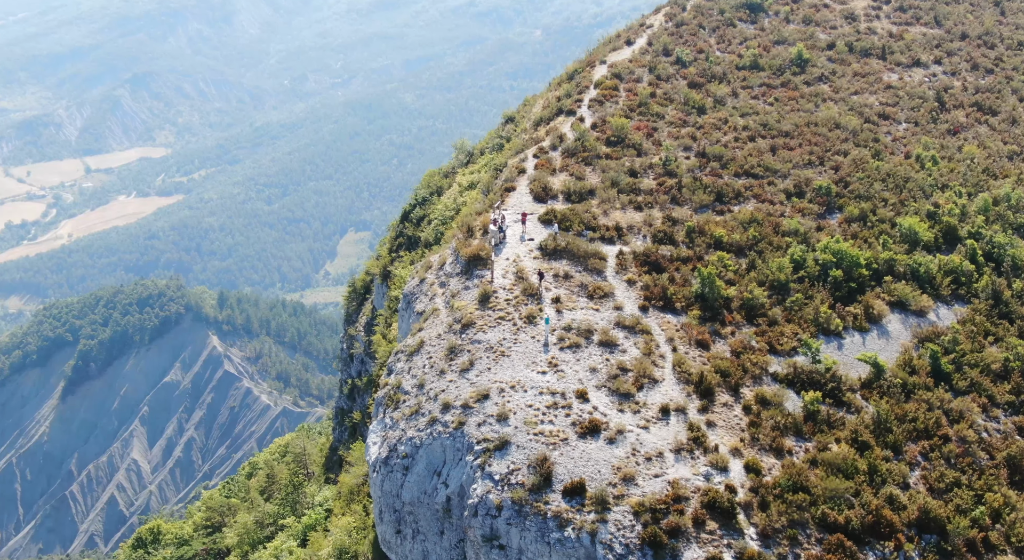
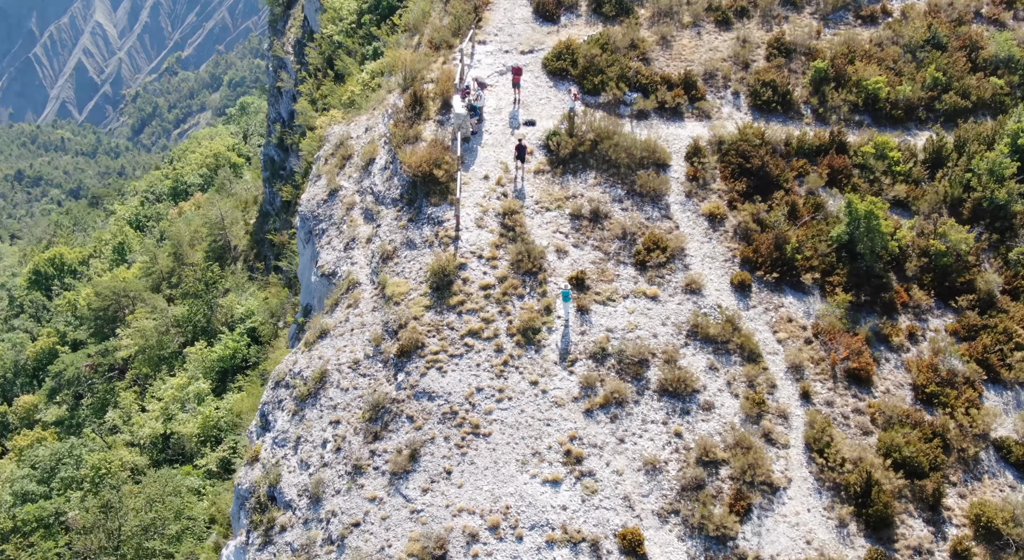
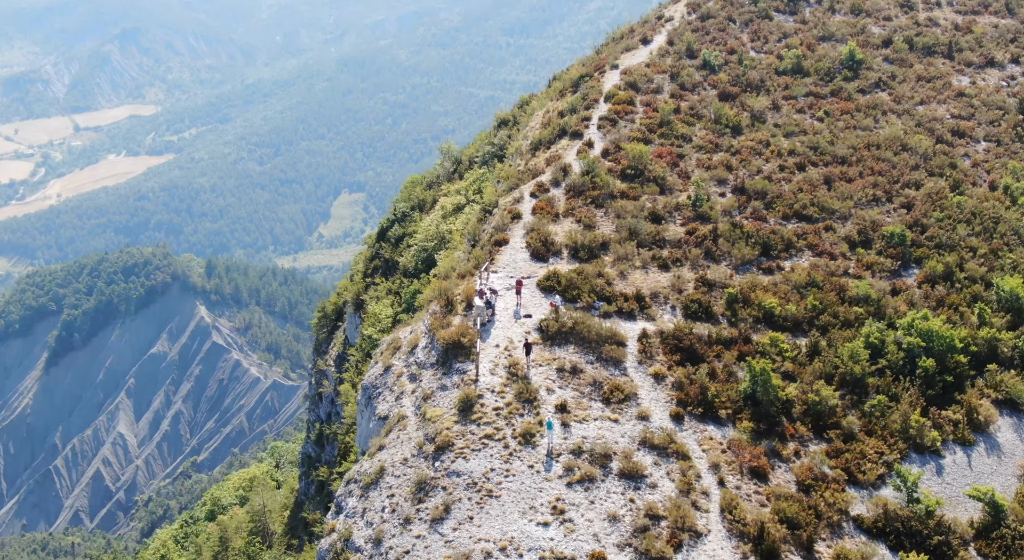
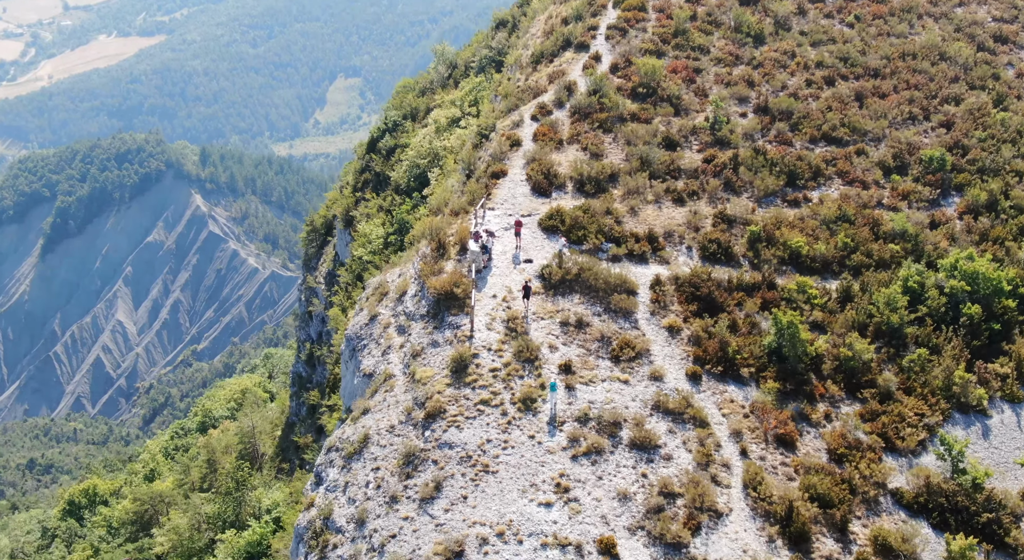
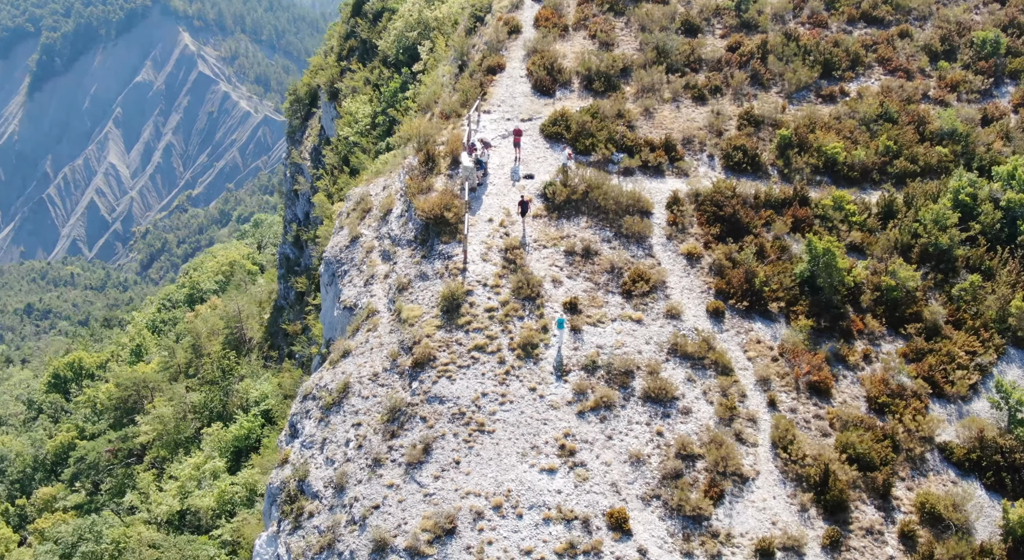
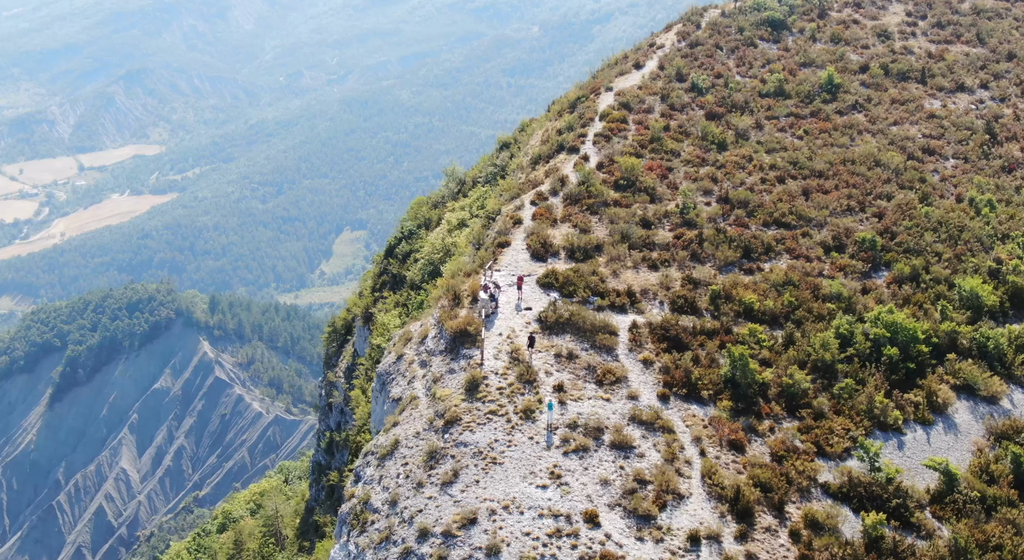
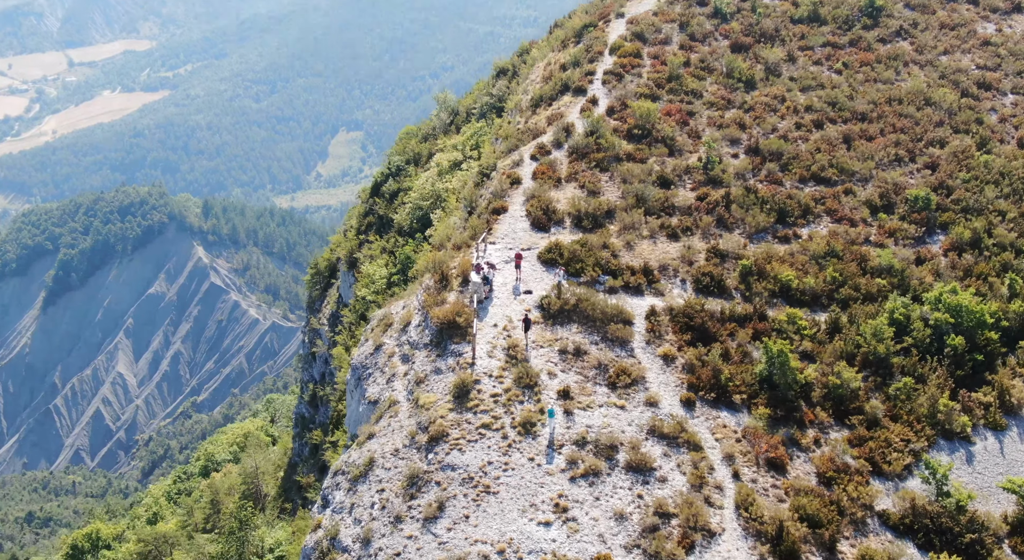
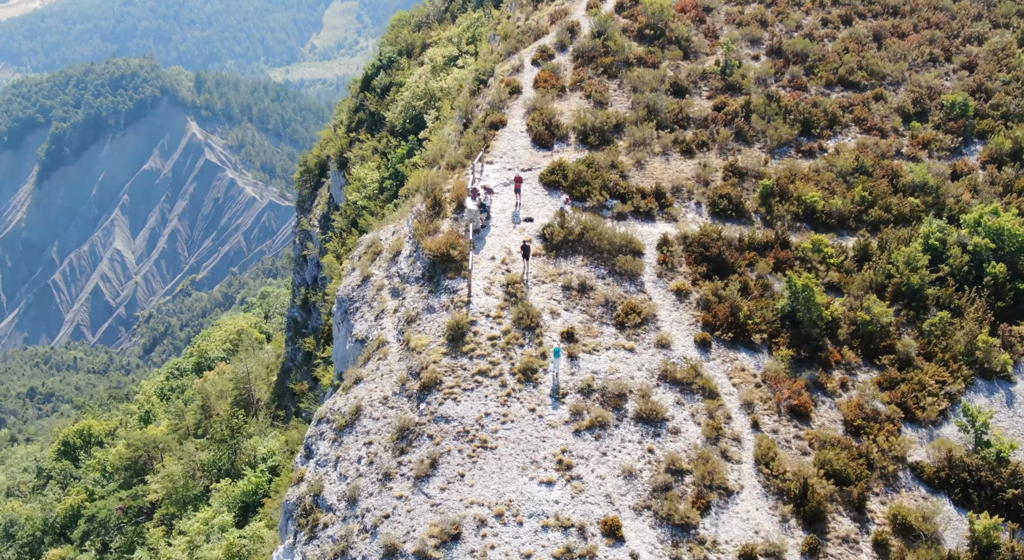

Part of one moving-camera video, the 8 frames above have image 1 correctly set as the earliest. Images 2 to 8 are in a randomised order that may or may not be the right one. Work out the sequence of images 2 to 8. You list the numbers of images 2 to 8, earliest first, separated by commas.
6, 3, 7, 4, 8, 5, 2
